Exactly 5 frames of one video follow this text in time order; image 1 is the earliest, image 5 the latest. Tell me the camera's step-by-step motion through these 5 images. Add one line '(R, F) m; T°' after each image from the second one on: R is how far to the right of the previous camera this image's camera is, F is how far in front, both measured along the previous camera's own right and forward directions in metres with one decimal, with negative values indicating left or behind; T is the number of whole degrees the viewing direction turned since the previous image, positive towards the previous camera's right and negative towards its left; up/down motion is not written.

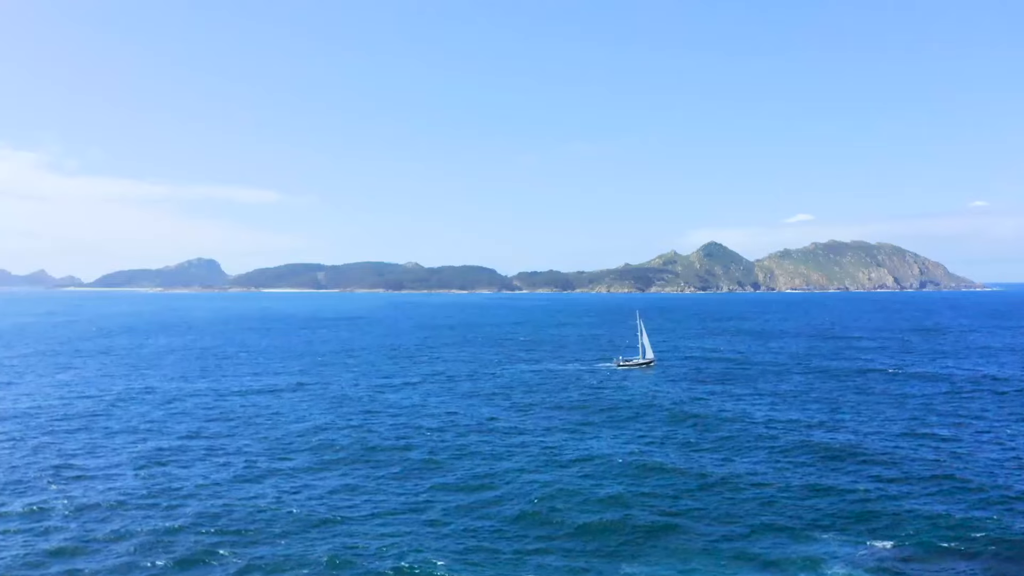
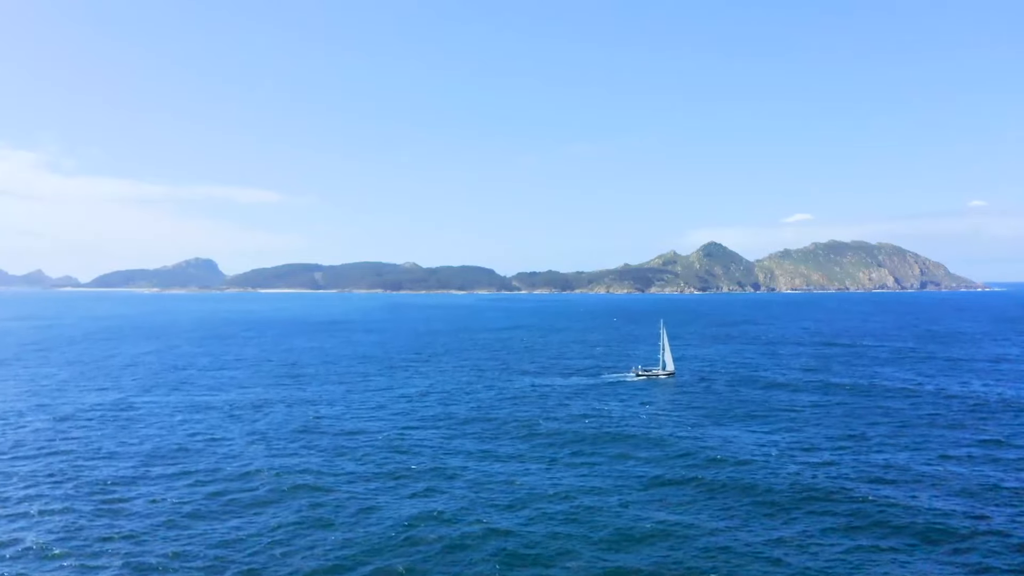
(+0.2, +2.9) m; 0°
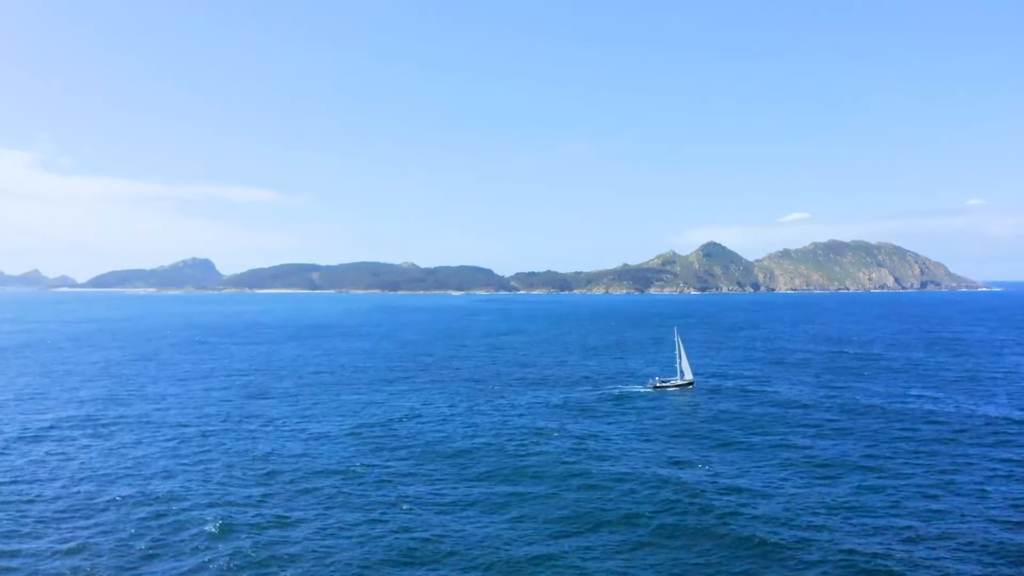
(+0.3, +3.8) m; 0°
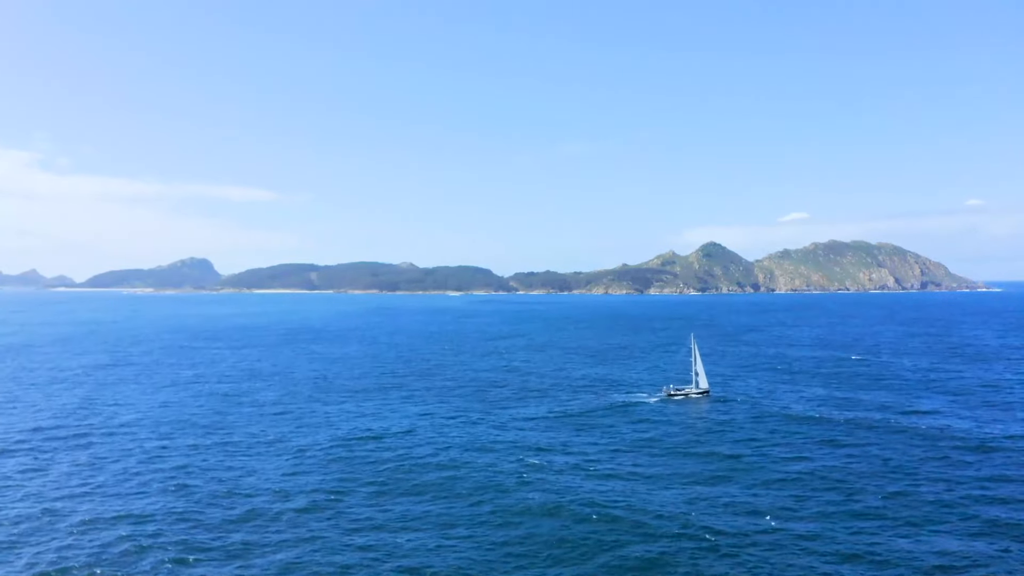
(0.0, +3.0) m; 0°
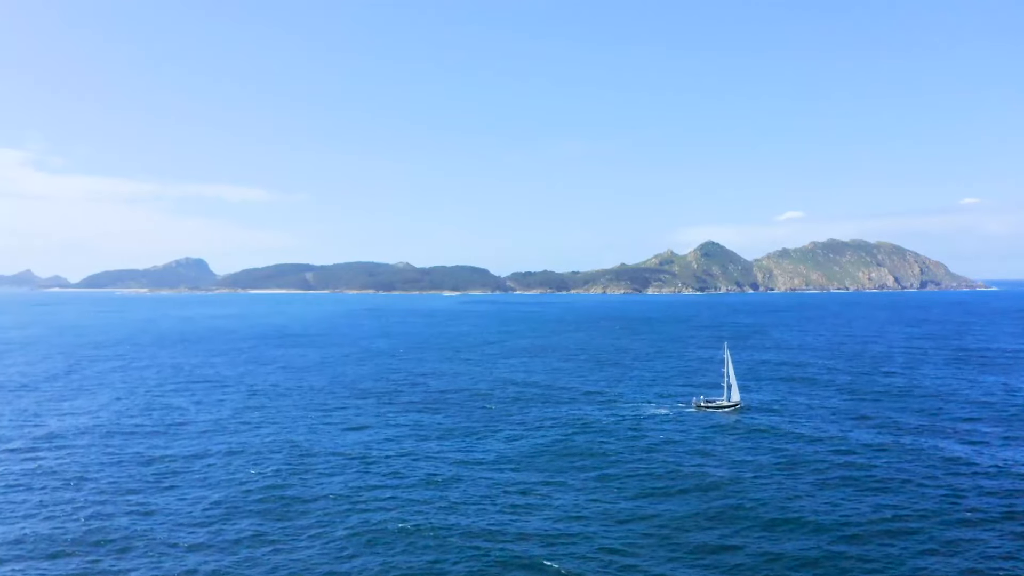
(+0.4, +4.9) m; 0°
